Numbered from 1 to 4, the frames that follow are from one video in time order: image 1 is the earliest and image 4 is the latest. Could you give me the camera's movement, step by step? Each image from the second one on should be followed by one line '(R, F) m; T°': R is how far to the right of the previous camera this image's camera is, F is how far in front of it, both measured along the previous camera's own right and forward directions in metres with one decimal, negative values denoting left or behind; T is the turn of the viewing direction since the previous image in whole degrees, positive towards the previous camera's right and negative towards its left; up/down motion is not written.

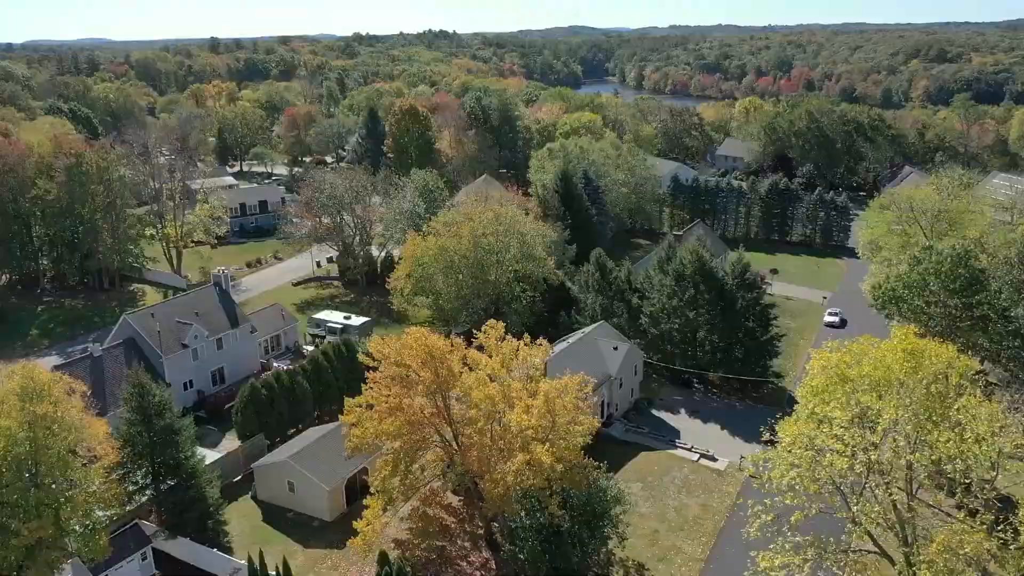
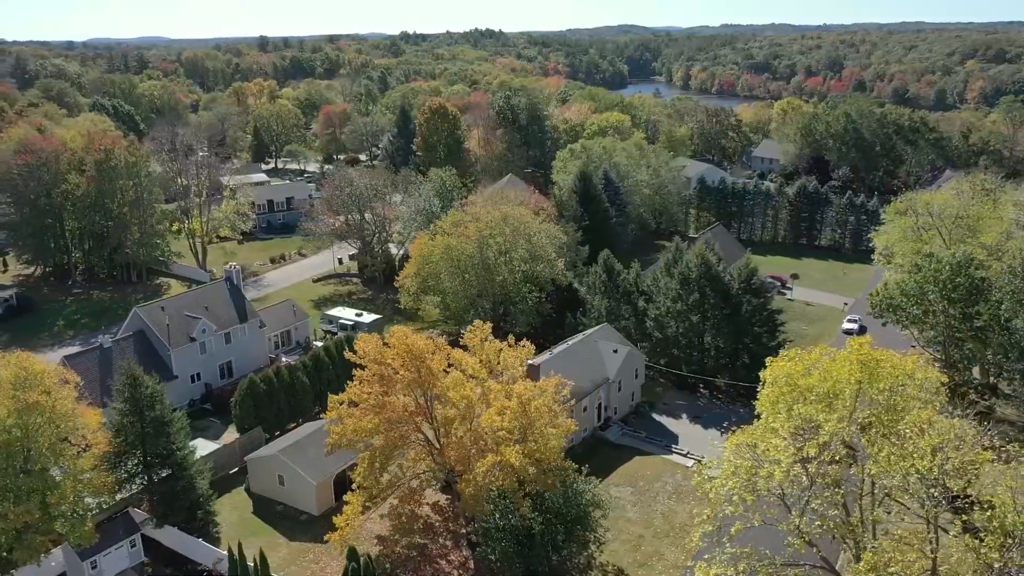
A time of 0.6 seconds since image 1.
(+2.0, 0.0) m; -3°
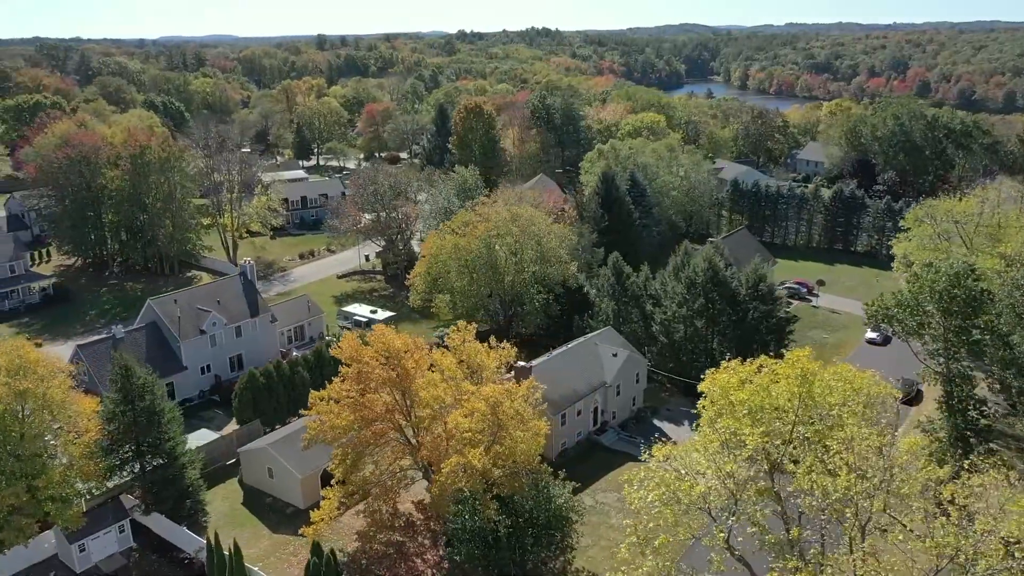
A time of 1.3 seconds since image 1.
(+2.4, +0.1) m; -4°
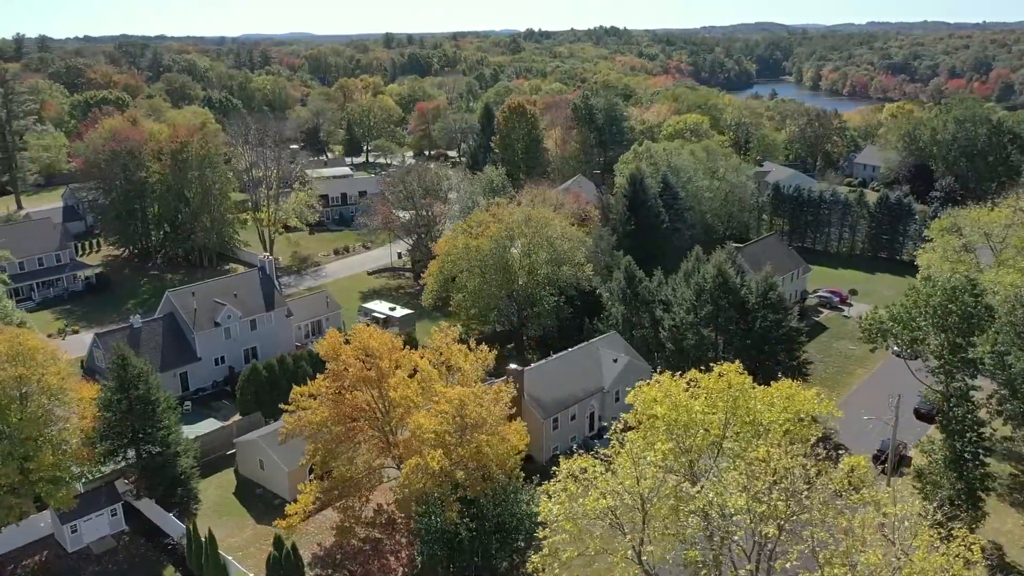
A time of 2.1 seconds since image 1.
(+2.8, +0.2) m; -5°
